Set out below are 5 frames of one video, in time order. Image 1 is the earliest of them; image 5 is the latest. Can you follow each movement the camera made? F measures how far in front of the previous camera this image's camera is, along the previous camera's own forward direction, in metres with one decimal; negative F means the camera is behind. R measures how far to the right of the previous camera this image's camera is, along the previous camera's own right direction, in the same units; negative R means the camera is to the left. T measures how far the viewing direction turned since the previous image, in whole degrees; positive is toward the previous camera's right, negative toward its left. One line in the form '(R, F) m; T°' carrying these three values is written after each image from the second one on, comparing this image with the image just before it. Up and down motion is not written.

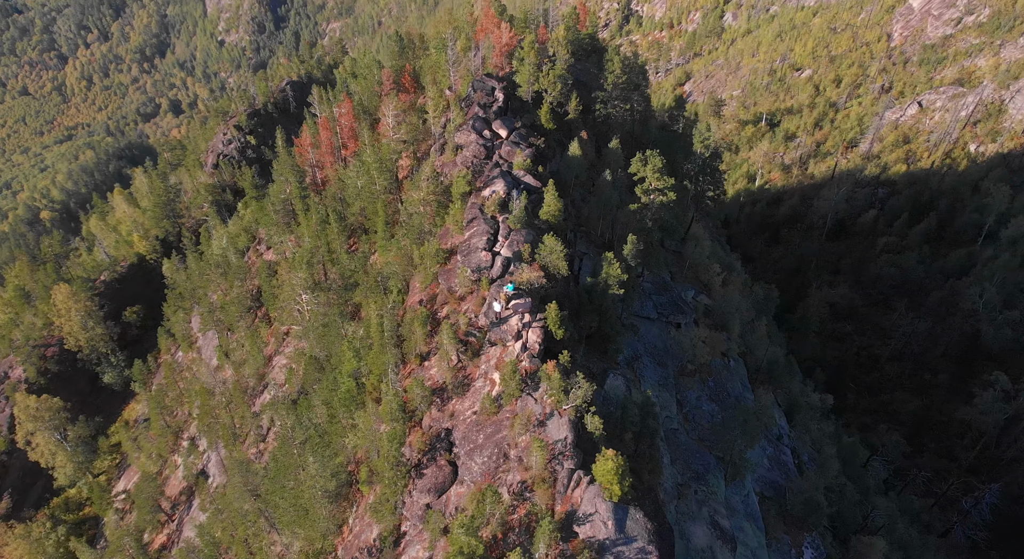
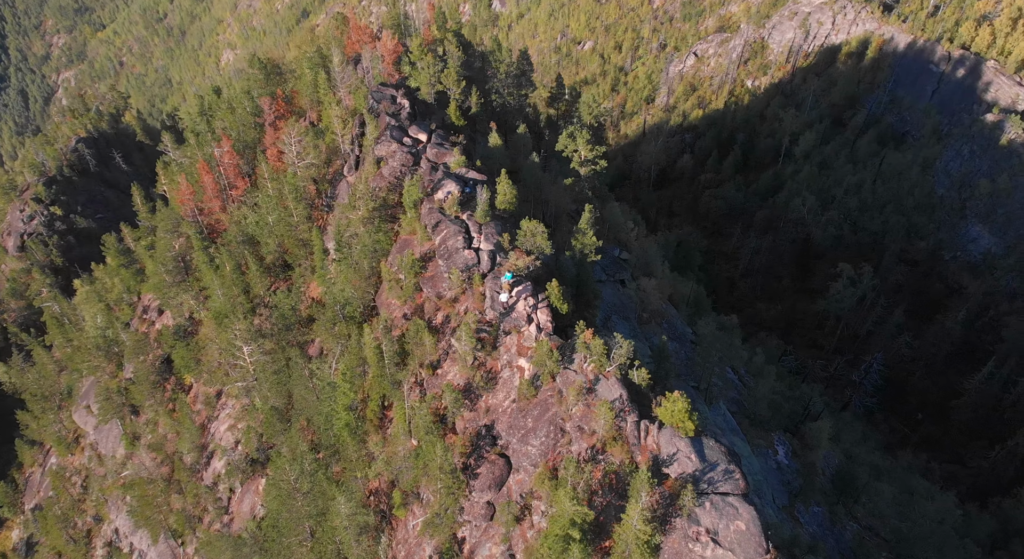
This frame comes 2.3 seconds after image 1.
(-13.0, -0.2) m; +13°
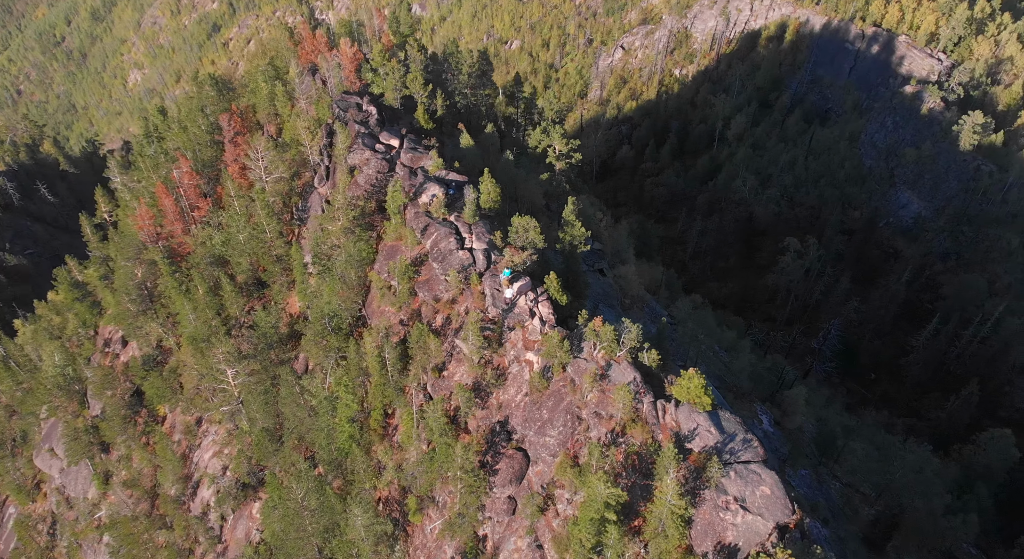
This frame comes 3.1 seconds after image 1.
(-4.6, -0.5) m; +5°
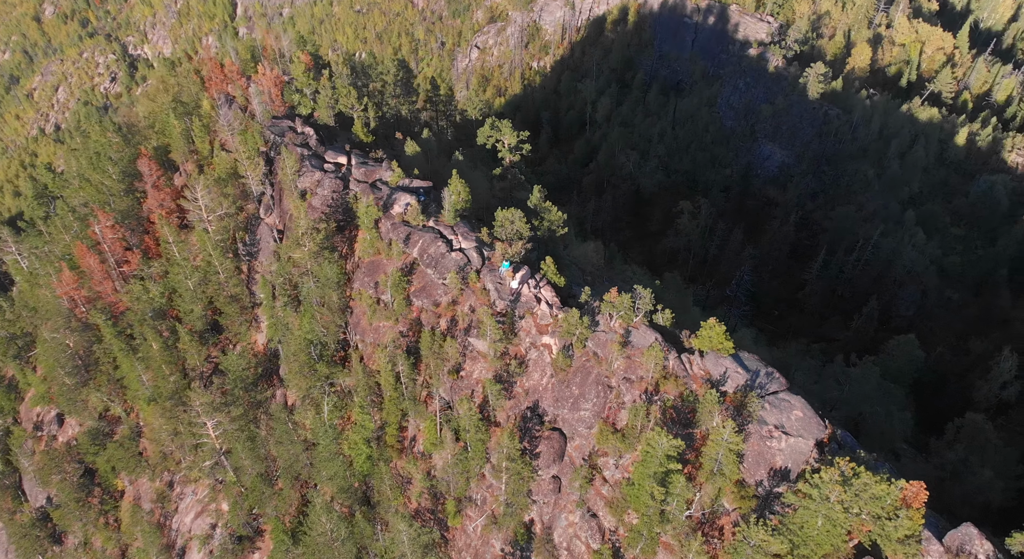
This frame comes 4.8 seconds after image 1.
(-10.0, -0.8) m; +9°
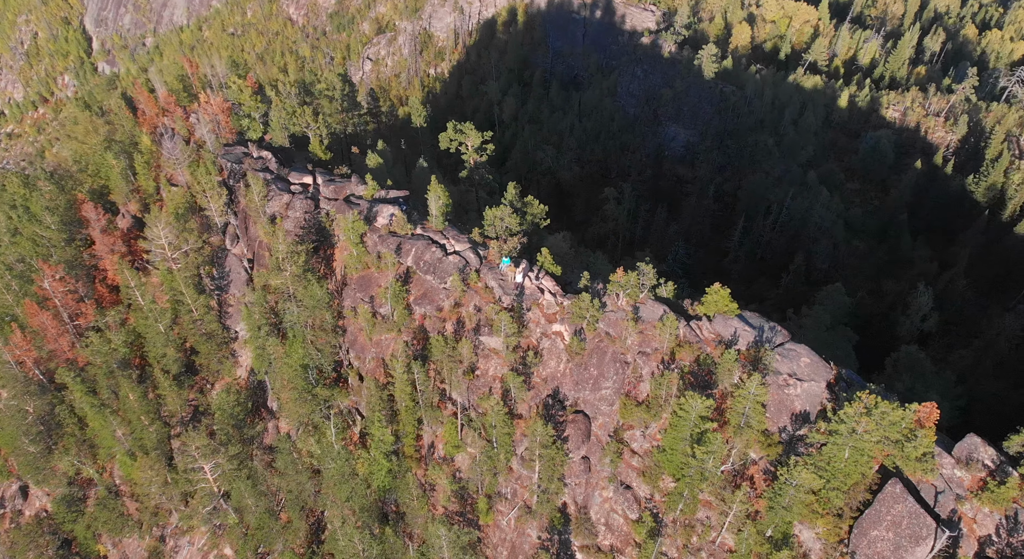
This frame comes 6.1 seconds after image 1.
(-7.7, -0.9) m; +7°
